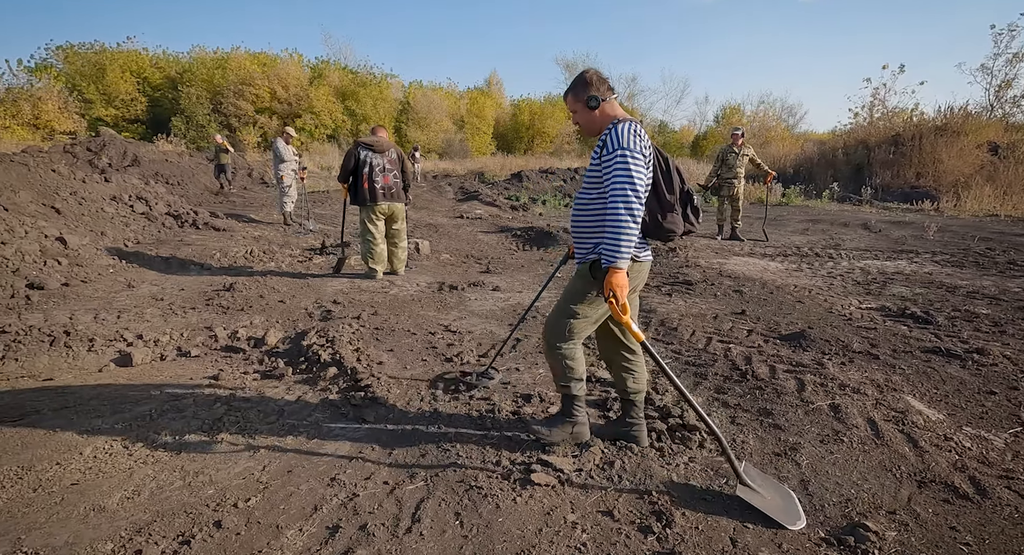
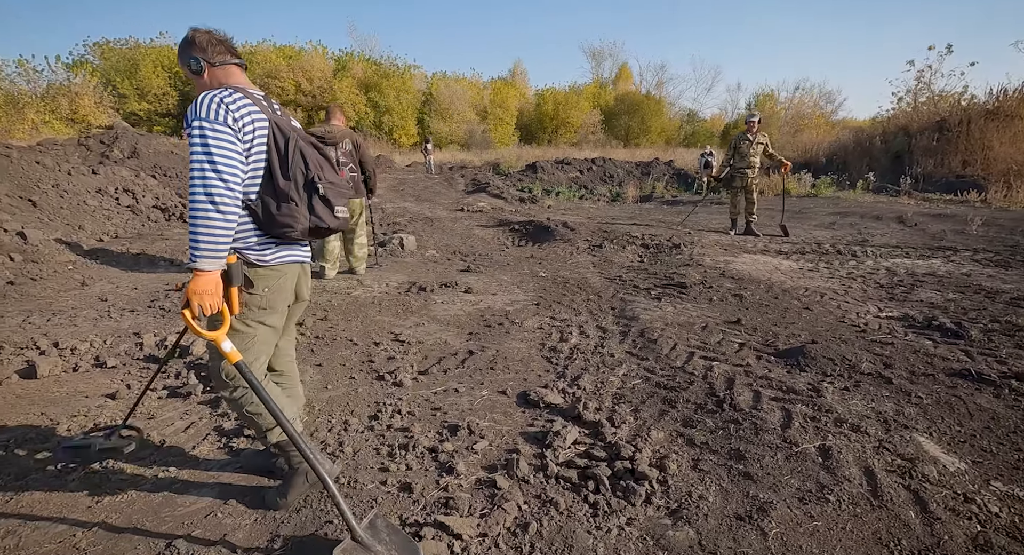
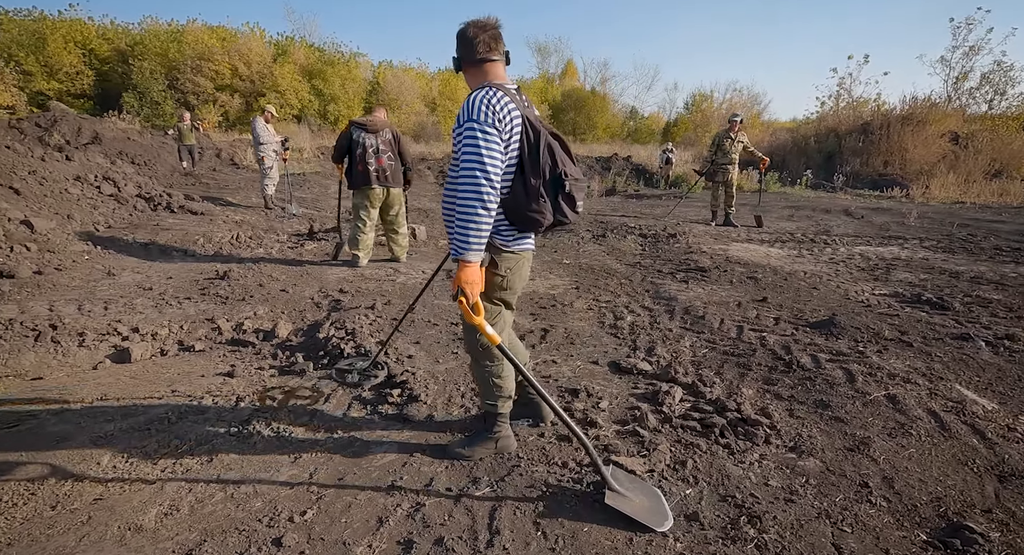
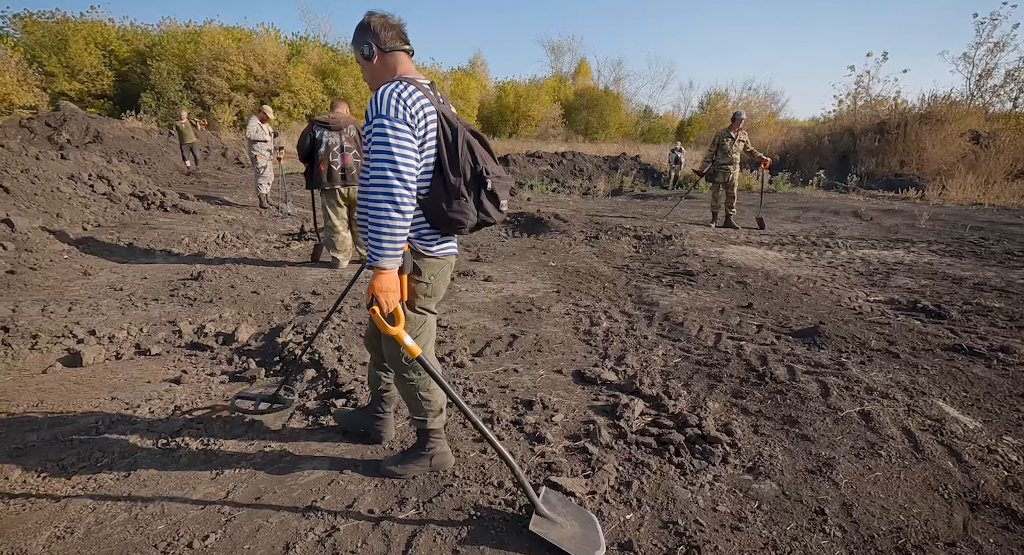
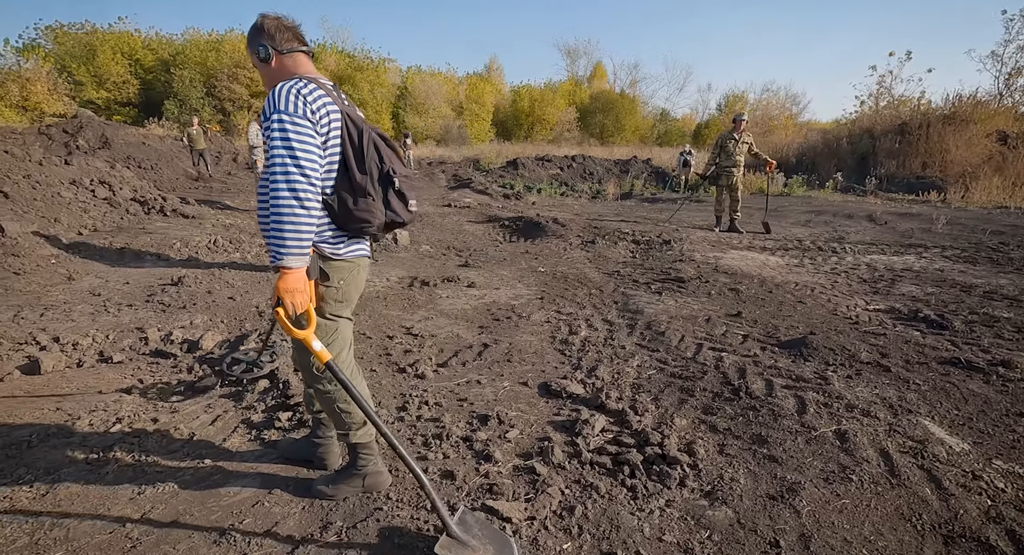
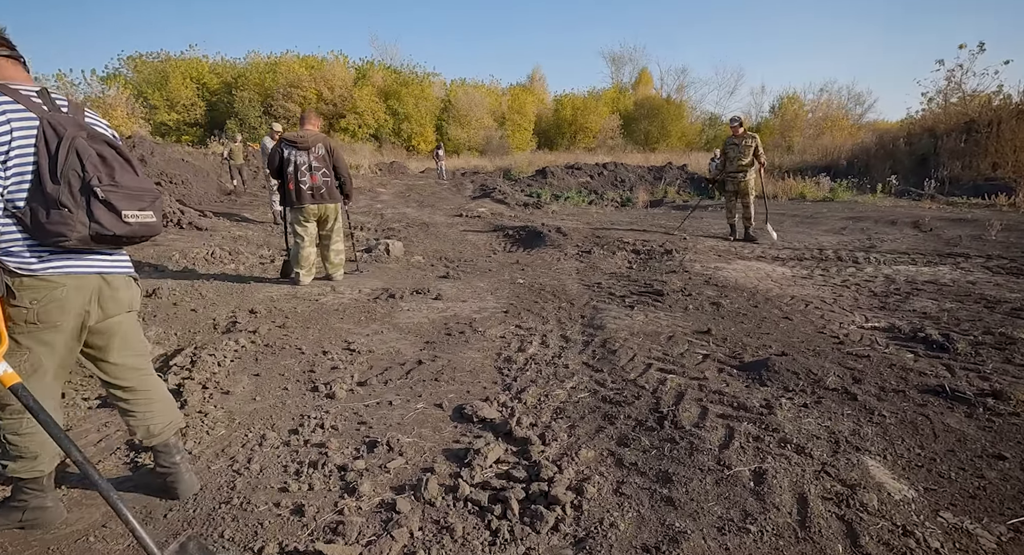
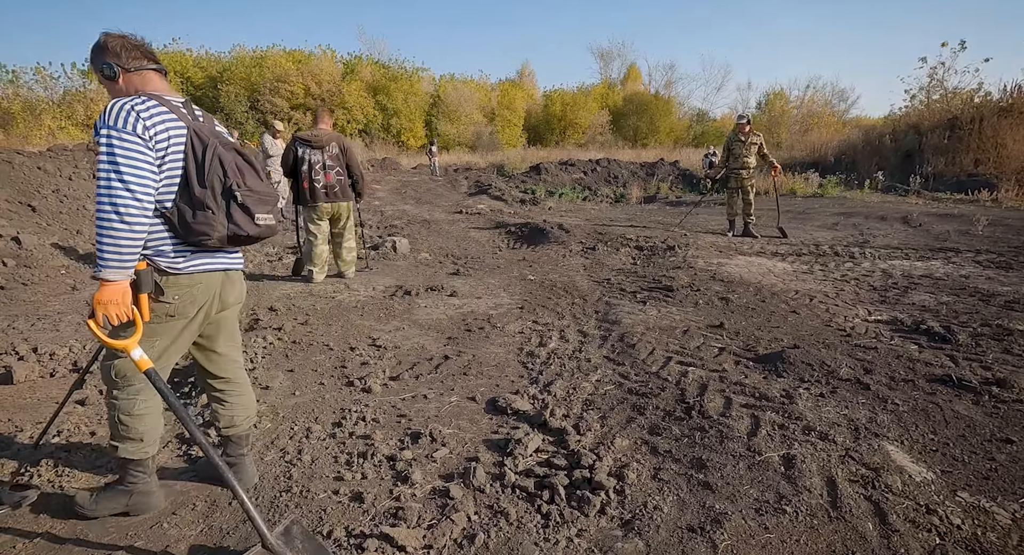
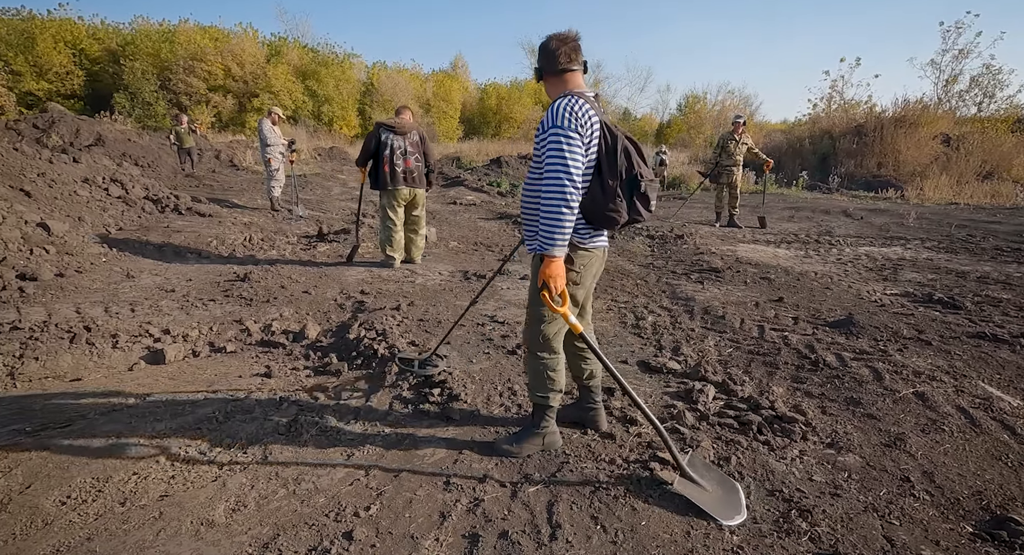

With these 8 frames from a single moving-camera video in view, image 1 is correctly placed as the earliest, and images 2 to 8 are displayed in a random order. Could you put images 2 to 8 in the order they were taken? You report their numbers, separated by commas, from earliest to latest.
8, 3, 4, 5, 2, 7, 6
